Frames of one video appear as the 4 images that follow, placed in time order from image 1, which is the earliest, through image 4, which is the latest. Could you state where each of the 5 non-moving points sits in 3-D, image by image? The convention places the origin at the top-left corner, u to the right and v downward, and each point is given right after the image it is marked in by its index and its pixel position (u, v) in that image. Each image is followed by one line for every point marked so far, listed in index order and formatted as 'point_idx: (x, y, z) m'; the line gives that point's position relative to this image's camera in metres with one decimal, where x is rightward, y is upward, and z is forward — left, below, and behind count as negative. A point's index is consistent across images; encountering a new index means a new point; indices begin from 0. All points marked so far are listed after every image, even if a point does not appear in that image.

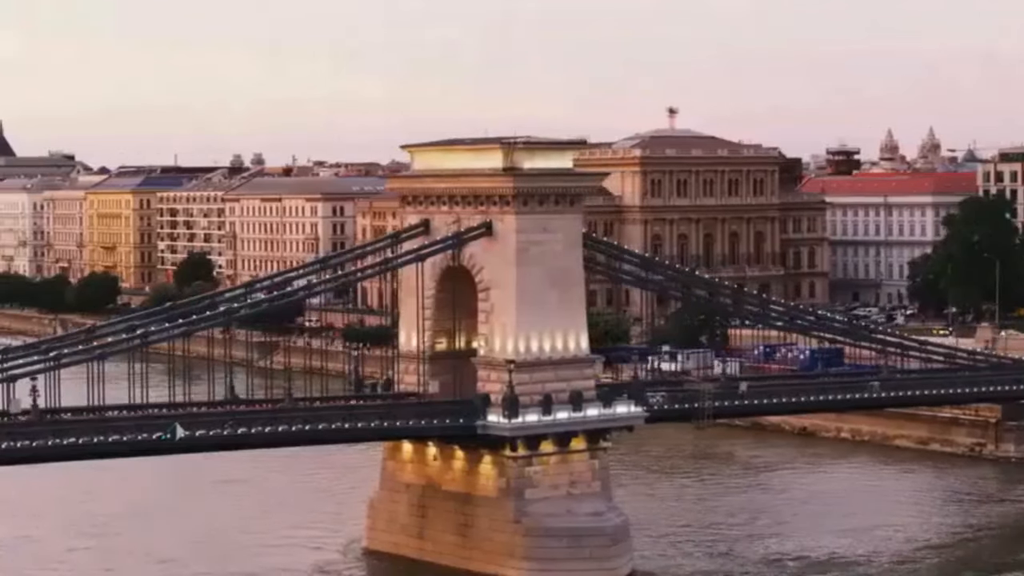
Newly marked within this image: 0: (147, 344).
0: (-2.9, -0.4, +19.1) m
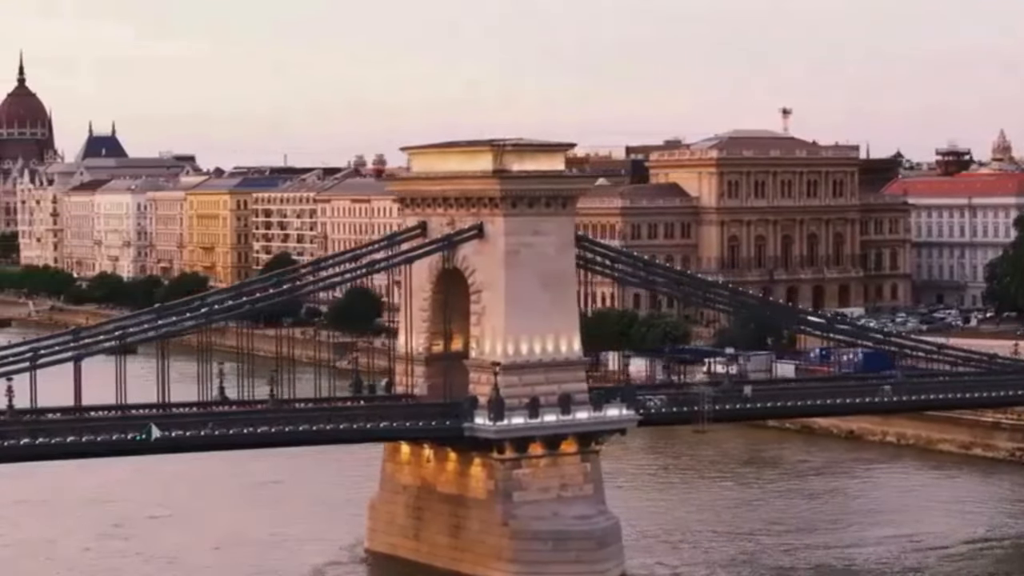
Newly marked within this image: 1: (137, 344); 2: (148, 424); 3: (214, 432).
0: (-3.1, -0.5, +19.2) m
1: (-3.0, -0.4, +19.2) m
2: (-2.9, -1.1, +19.1) m
3: (-2.4, -1.2, +19.5) m
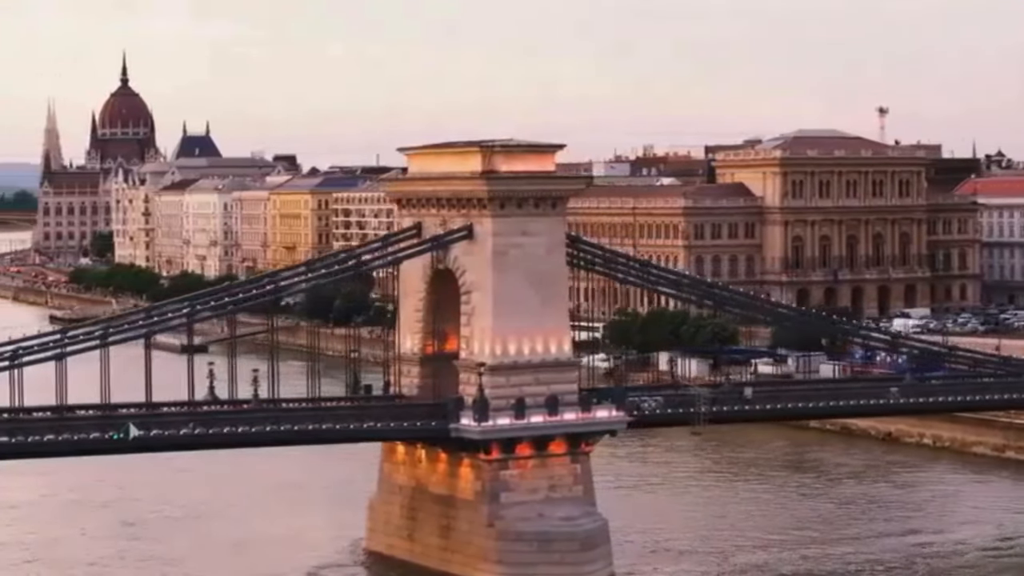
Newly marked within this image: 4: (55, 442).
0: (-3.3, -0.5, +19.4) m
1: (-3.2, -0.4, +19.4) m
2: (-3.1, -1.1, +19.2) m
3: (-2.6, -1.2, +19.6) m
4: (-3.6, -1.2, +19.0) m
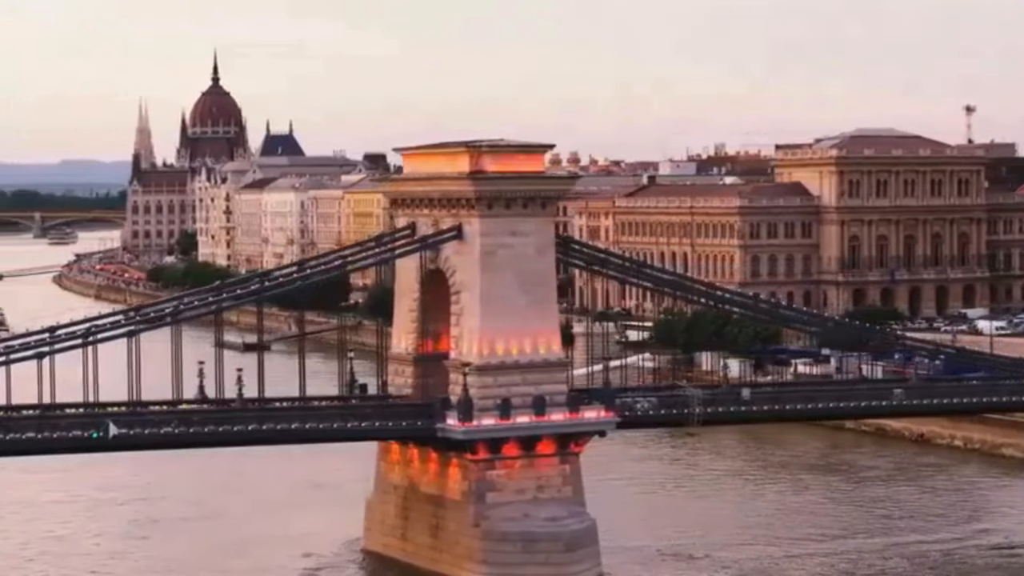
0: (-3.5, -0.5, +19.5) m
1: (-3.3, -0.4, +19.5) m
2: (-3.3, -1.1, +19.4) m
3: (-2.8, -1.2, +19.7) m
4: (-3.8, -1.2, +19.2) m
